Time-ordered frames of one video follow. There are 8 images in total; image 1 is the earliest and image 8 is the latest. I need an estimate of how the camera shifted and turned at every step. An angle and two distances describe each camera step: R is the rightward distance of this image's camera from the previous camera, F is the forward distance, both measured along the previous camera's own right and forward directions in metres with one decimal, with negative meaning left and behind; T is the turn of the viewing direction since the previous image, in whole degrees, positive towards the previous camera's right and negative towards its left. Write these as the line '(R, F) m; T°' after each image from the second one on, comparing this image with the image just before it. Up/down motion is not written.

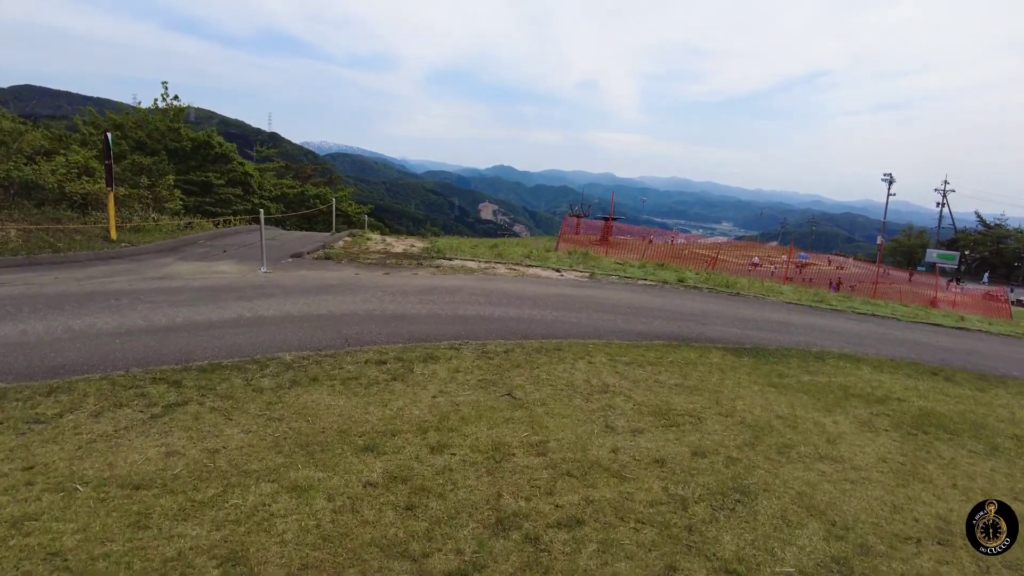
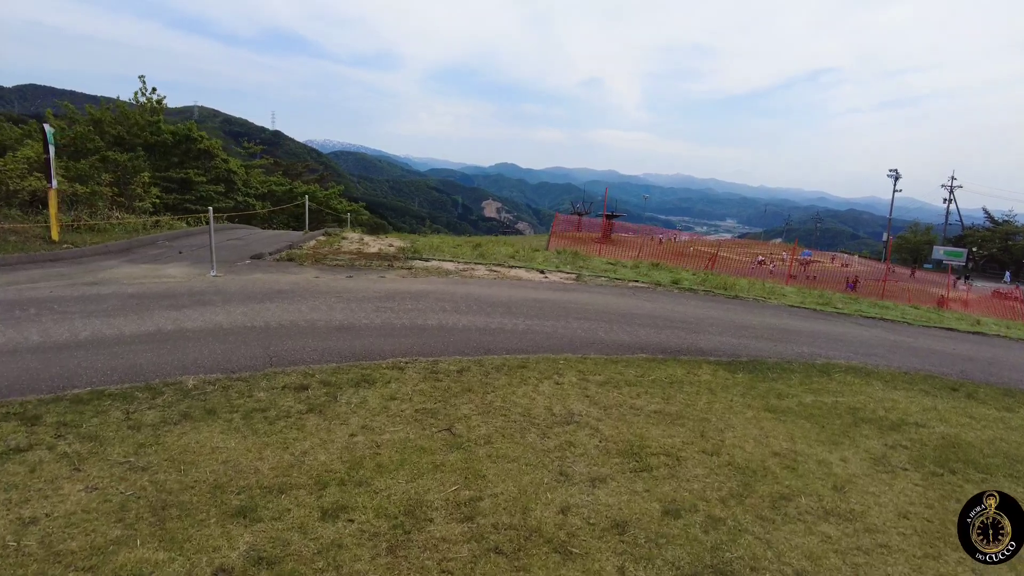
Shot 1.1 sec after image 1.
(+0.4, +0.8) m; 0°
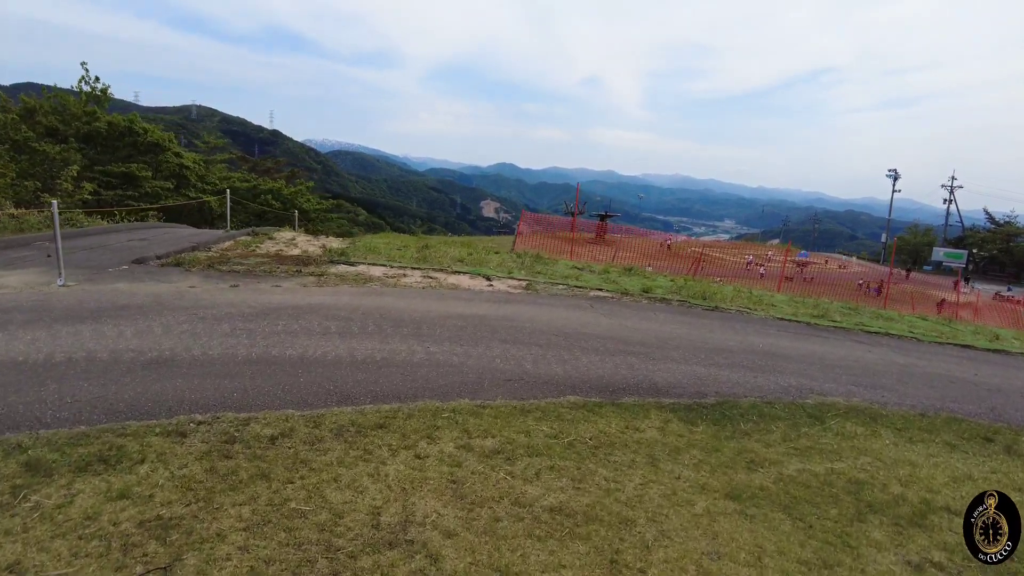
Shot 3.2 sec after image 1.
(+0.8, +1.6) m; 0°
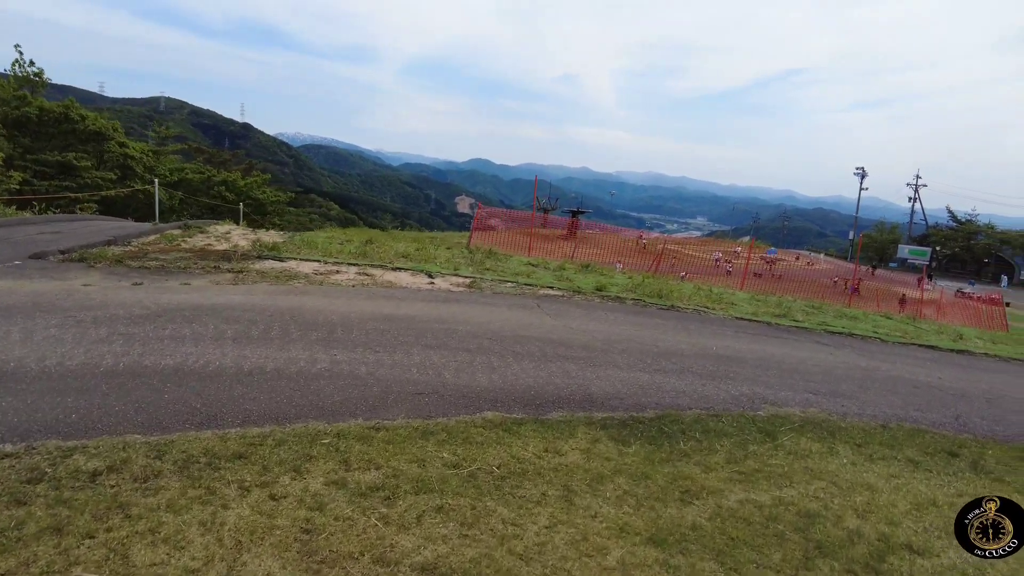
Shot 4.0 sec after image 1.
(+0.4, +0.6) m; +2°
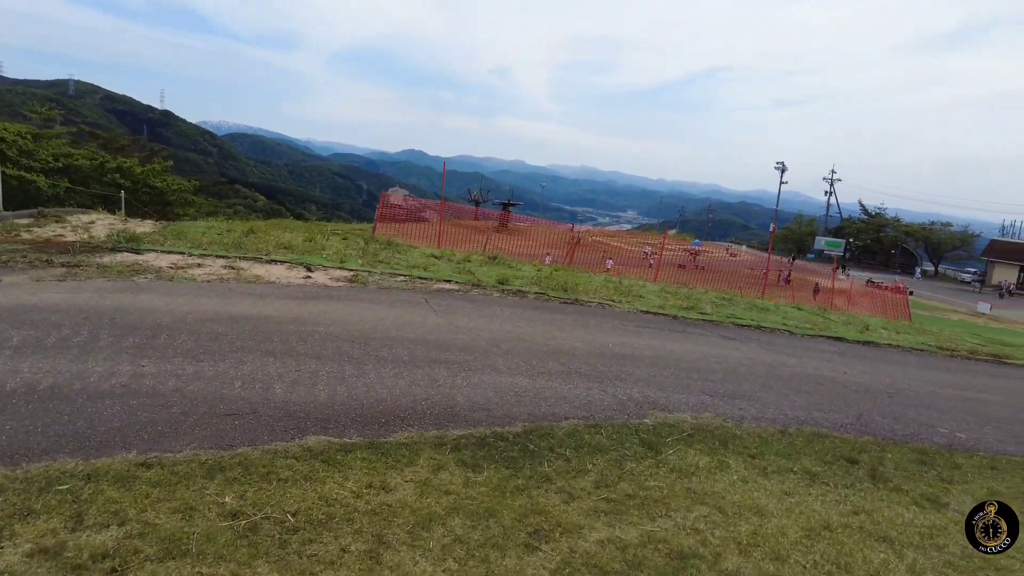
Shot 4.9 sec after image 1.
(+0.5, +0.6) m; +6°
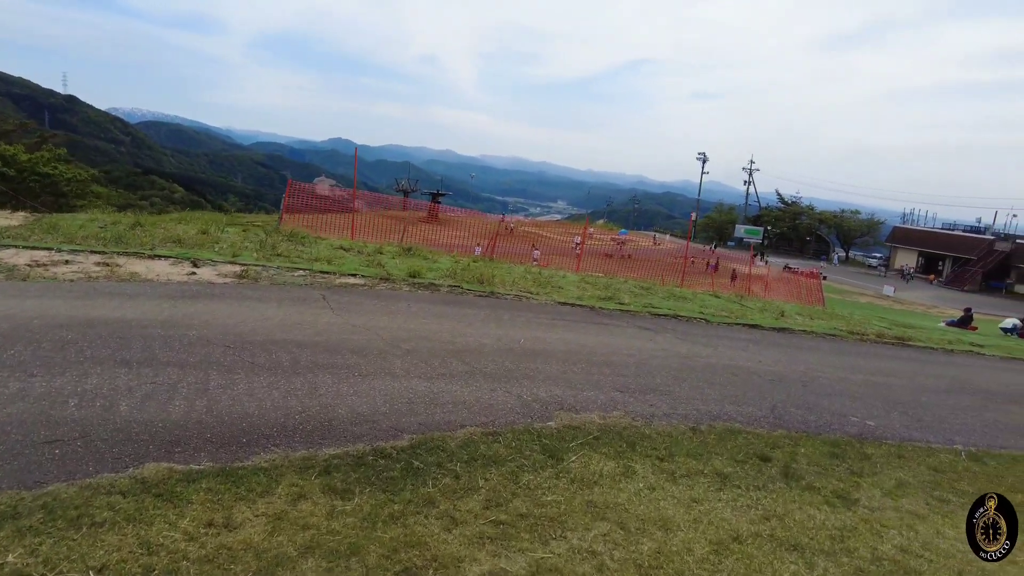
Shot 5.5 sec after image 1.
(+0.2, +0.4) m; +6°
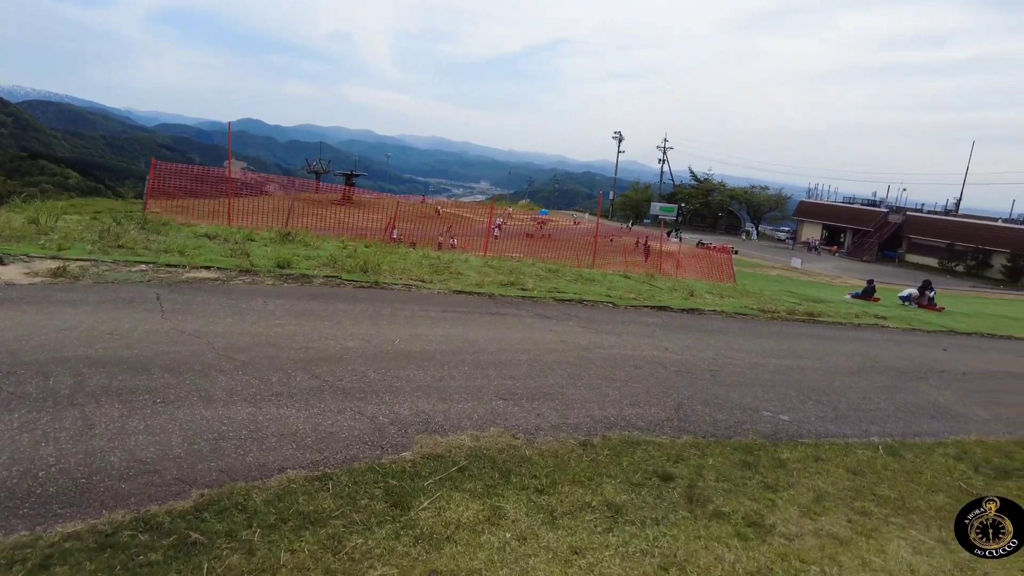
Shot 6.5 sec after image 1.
(+0.4, +0.8) m; +6°
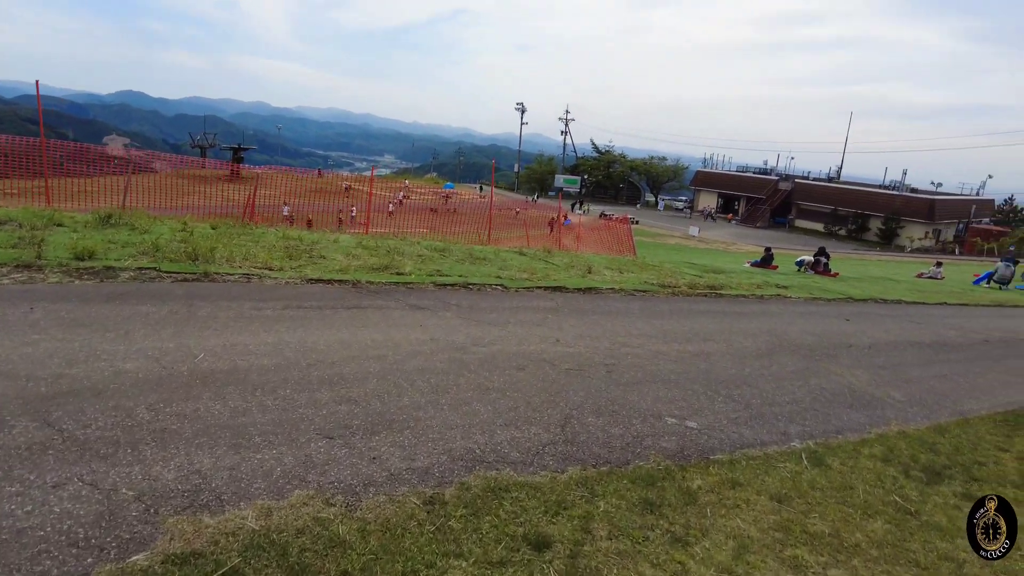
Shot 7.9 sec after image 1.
(+0.4, +1.0) m; +8°
